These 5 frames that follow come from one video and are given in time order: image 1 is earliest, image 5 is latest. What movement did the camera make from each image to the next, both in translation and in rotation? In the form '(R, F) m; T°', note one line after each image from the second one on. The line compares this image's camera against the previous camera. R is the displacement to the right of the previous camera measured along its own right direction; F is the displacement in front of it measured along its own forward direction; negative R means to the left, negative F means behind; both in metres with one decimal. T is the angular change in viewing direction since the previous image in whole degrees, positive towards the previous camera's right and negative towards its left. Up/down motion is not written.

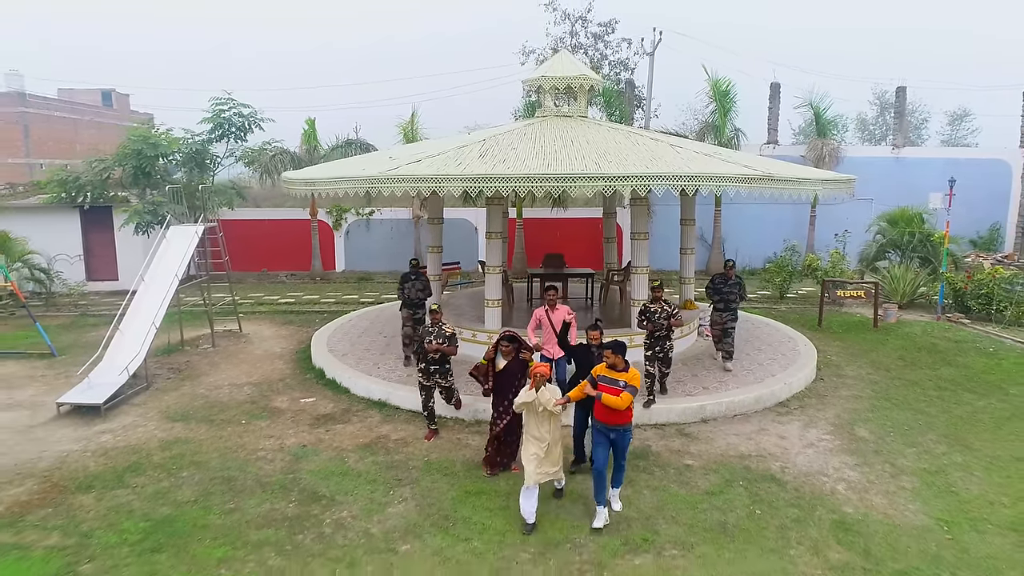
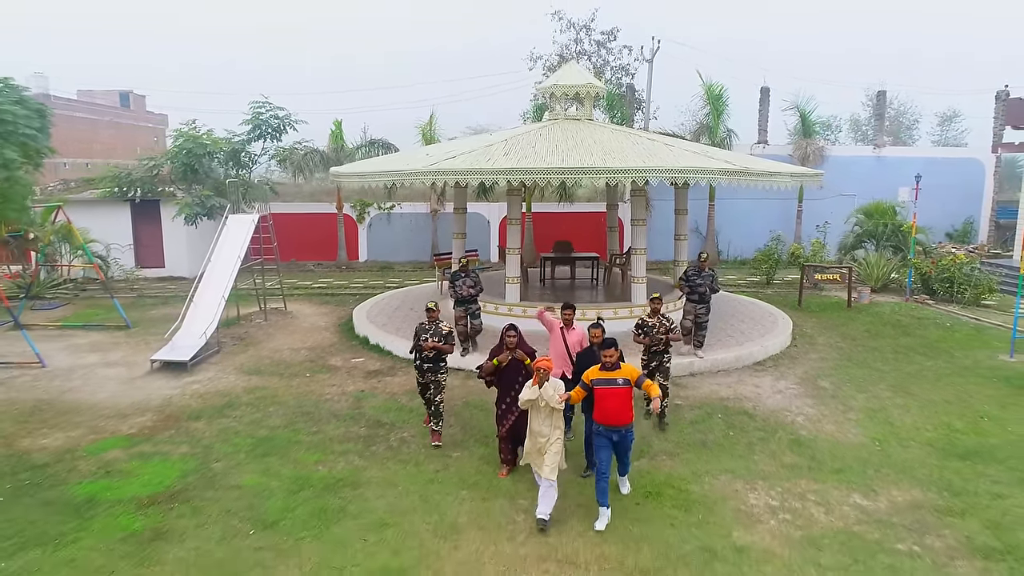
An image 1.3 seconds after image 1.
(-0.2, -1.5) m; 0°
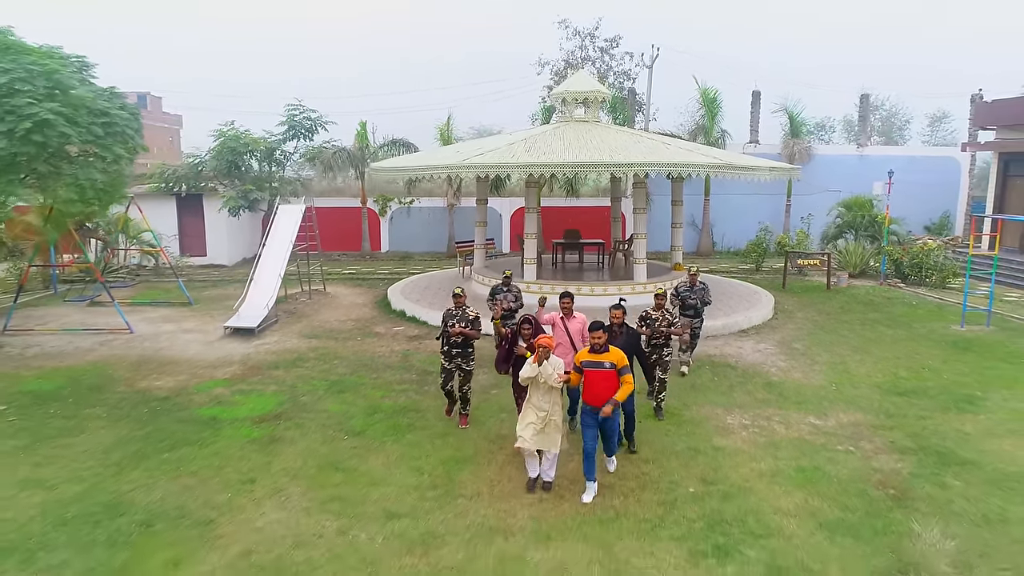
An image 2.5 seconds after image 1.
(-0.3, -1.6) m; 0°
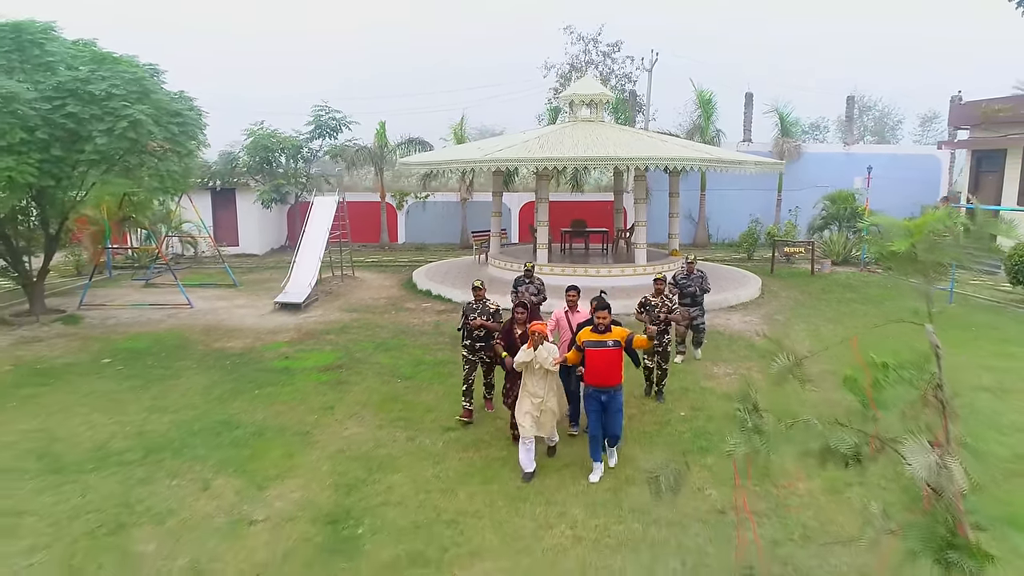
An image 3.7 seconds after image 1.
(-0.2, -1.4) m; 0°
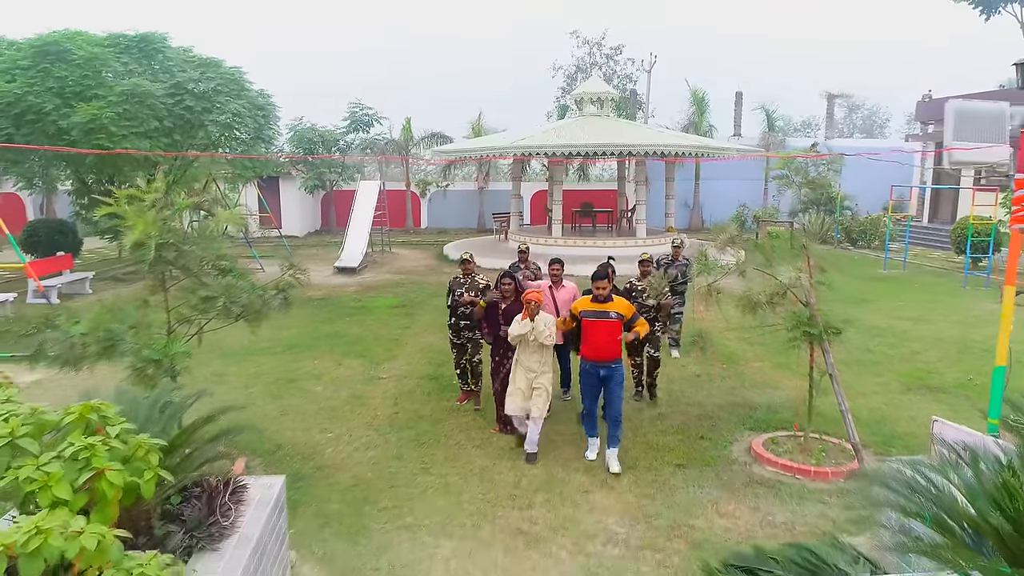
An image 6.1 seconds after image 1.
(-0.4, -2.3) m; 0°
